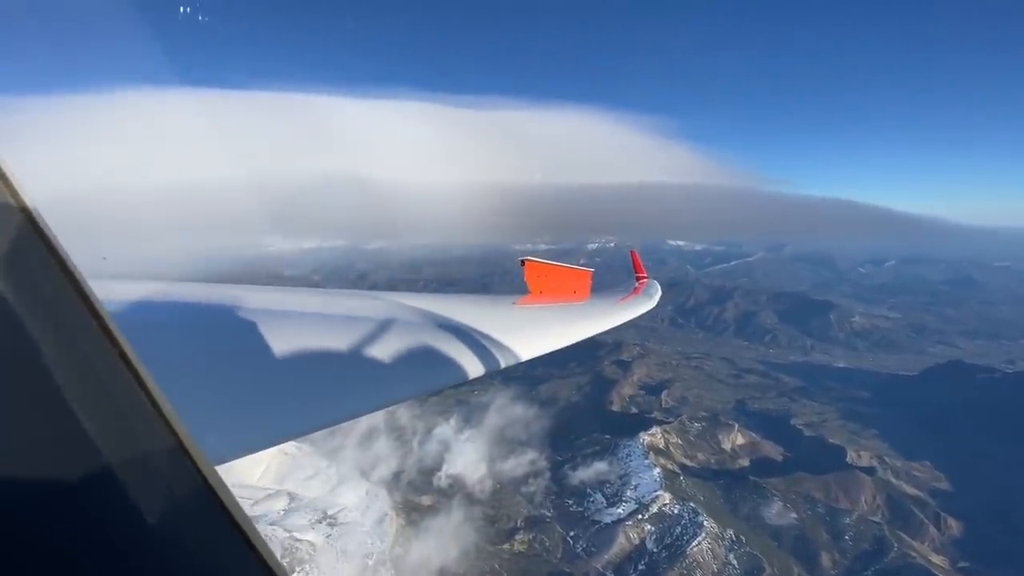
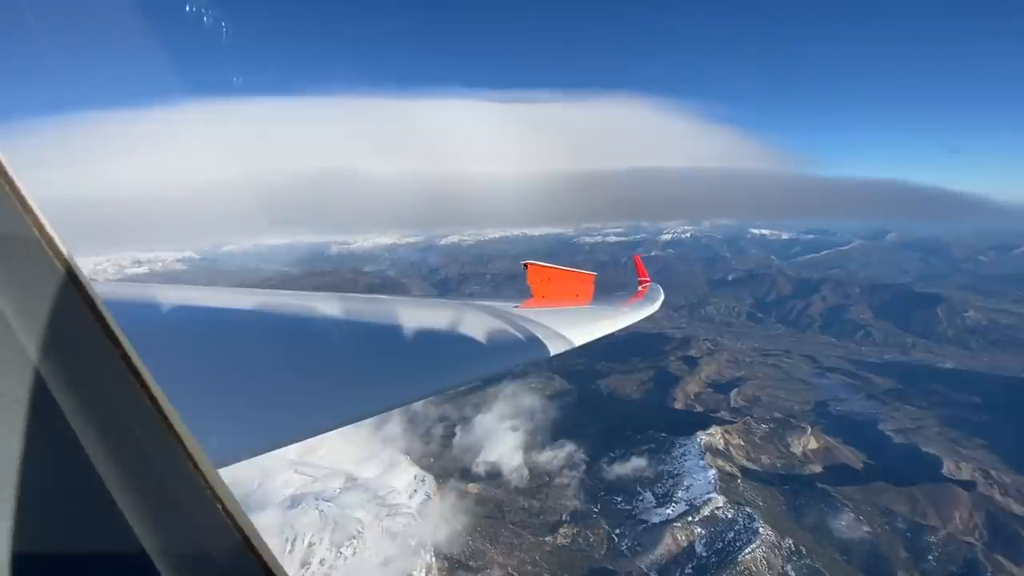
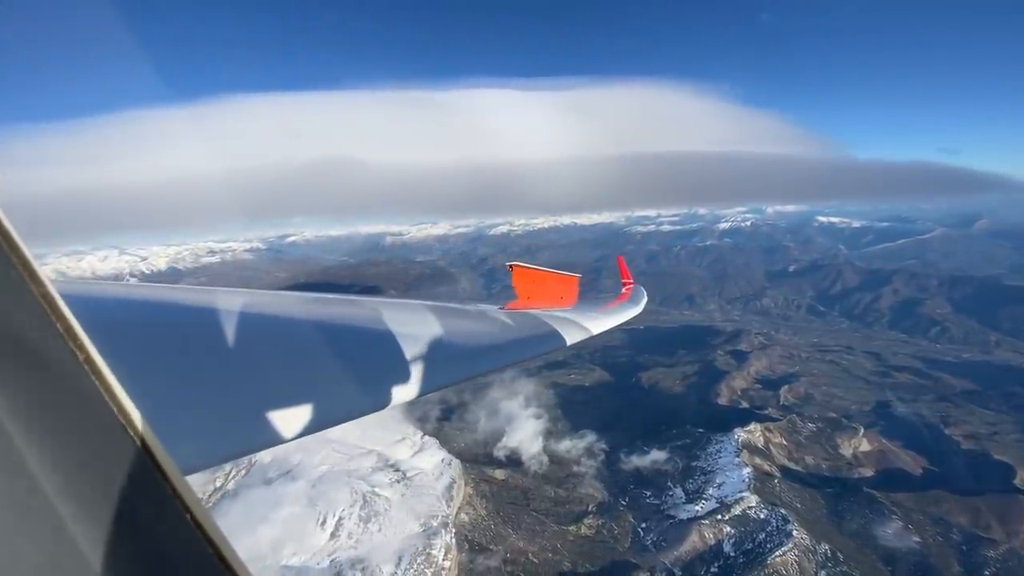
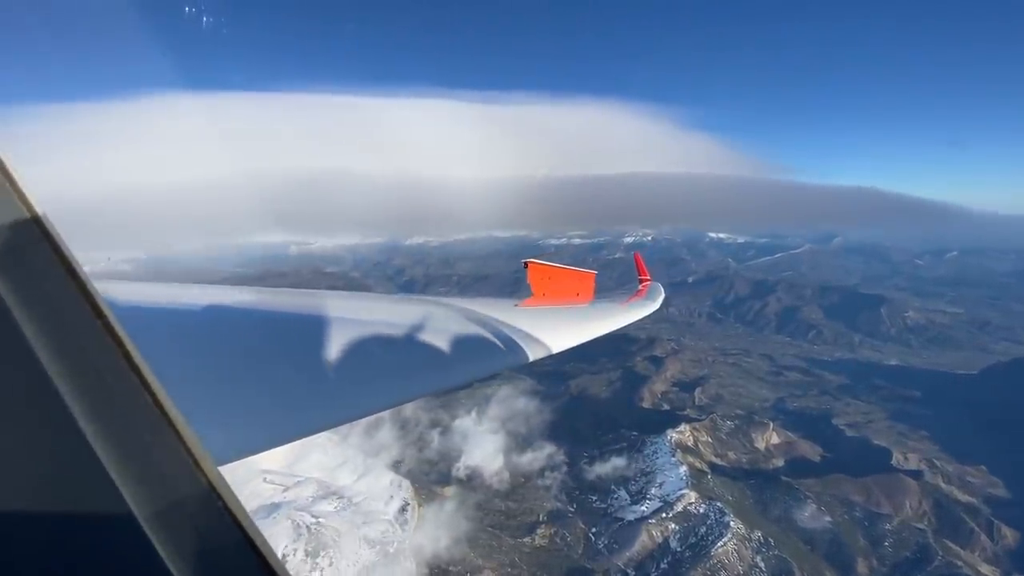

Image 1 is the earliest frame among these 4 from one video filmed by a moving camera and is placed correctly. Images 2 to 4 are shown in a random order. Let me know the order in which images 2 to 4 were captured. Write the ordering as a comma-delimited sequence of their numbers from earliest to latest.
4, 2, 3
